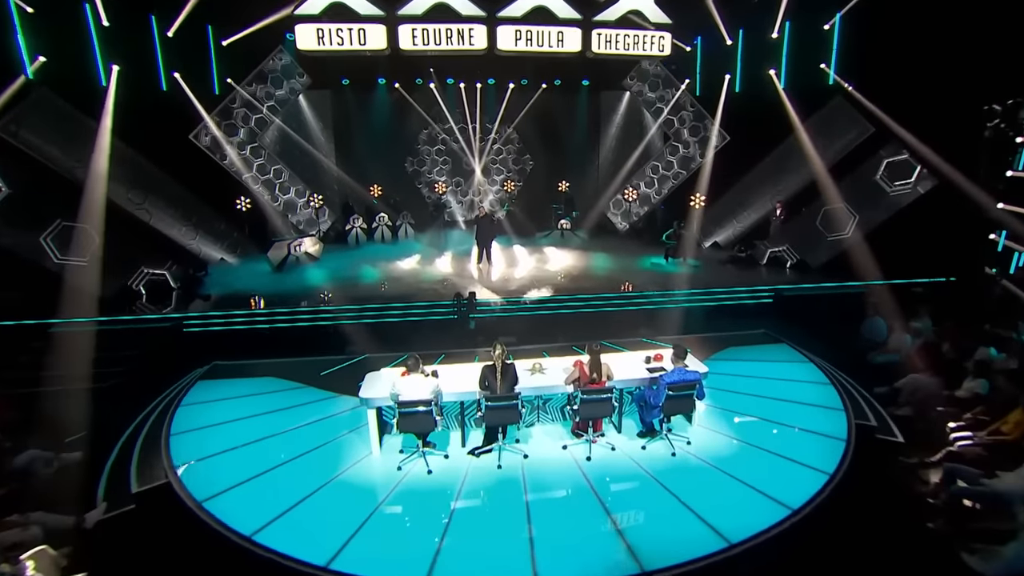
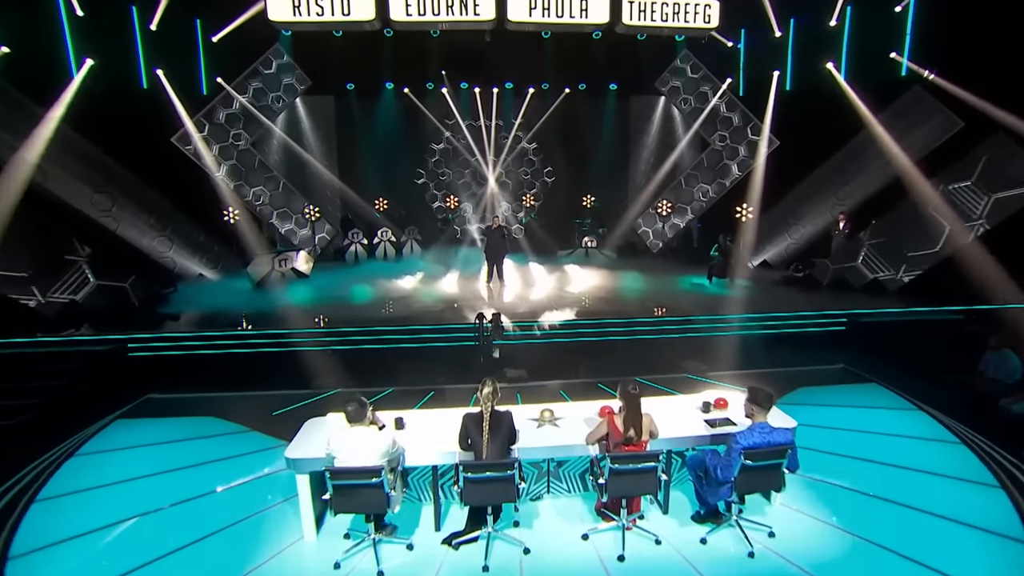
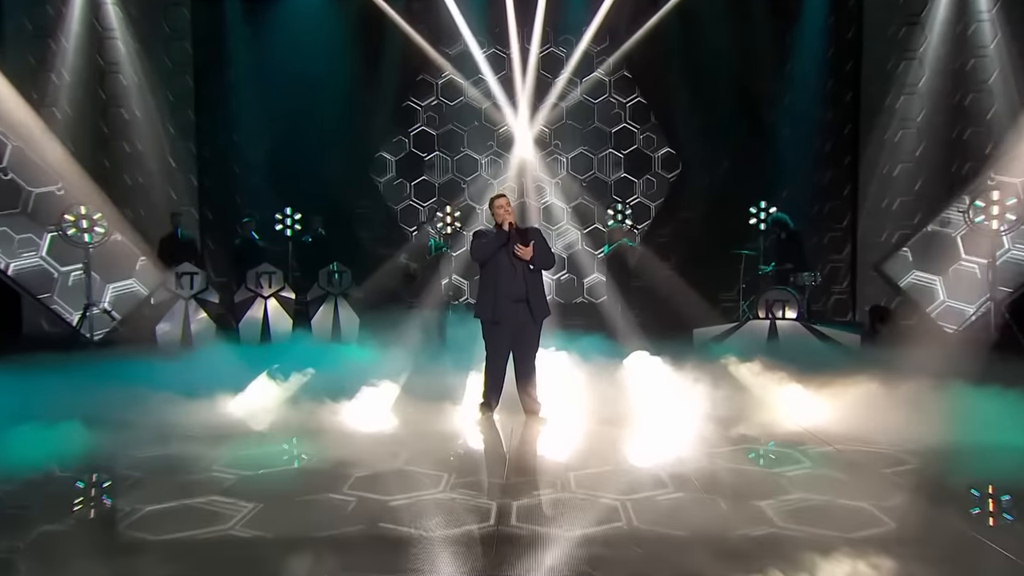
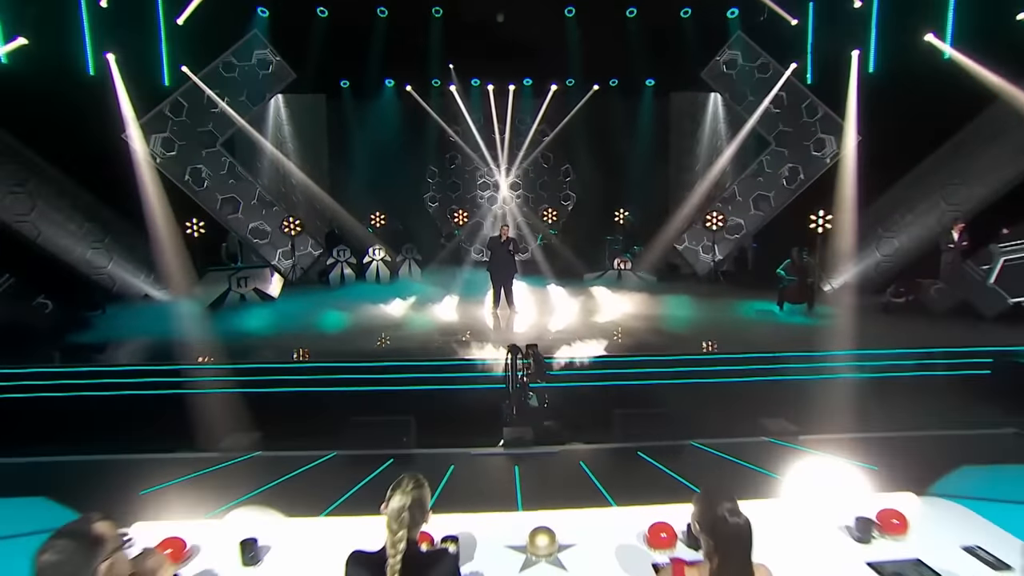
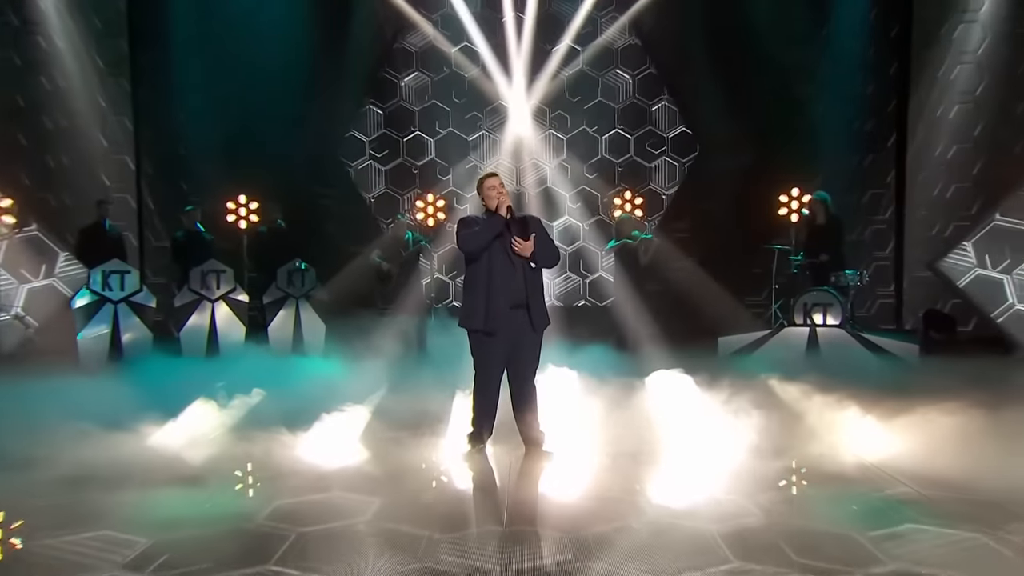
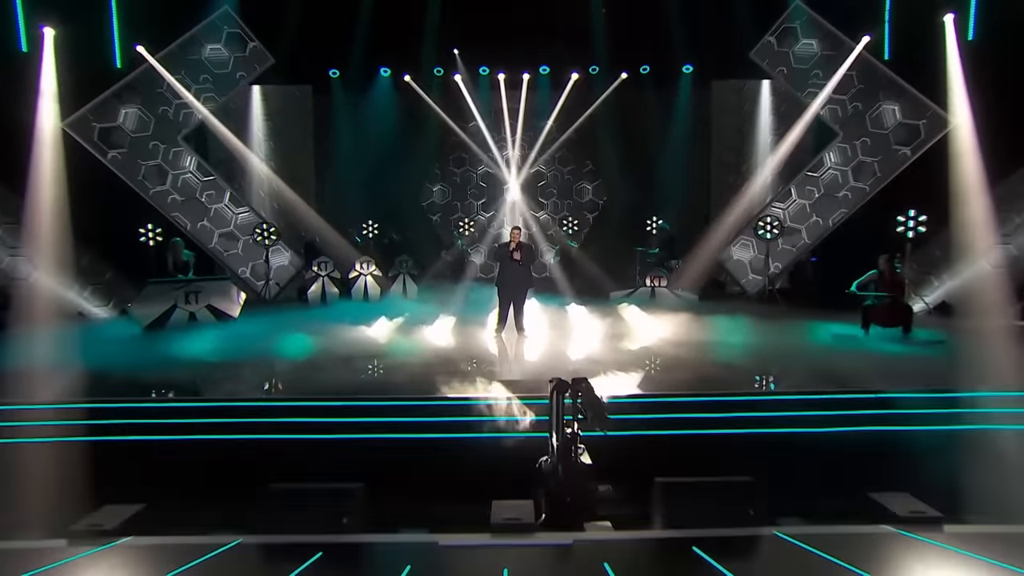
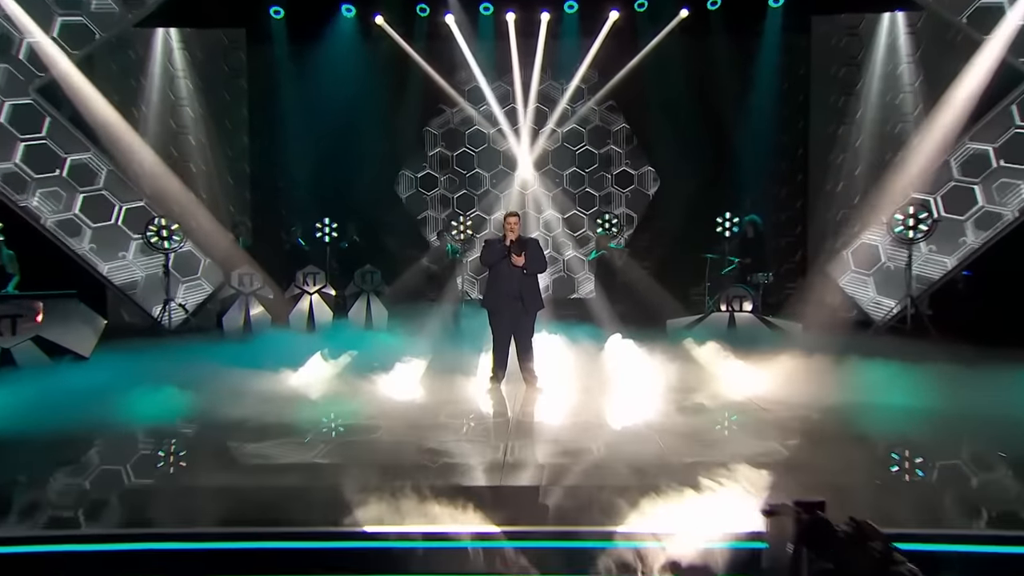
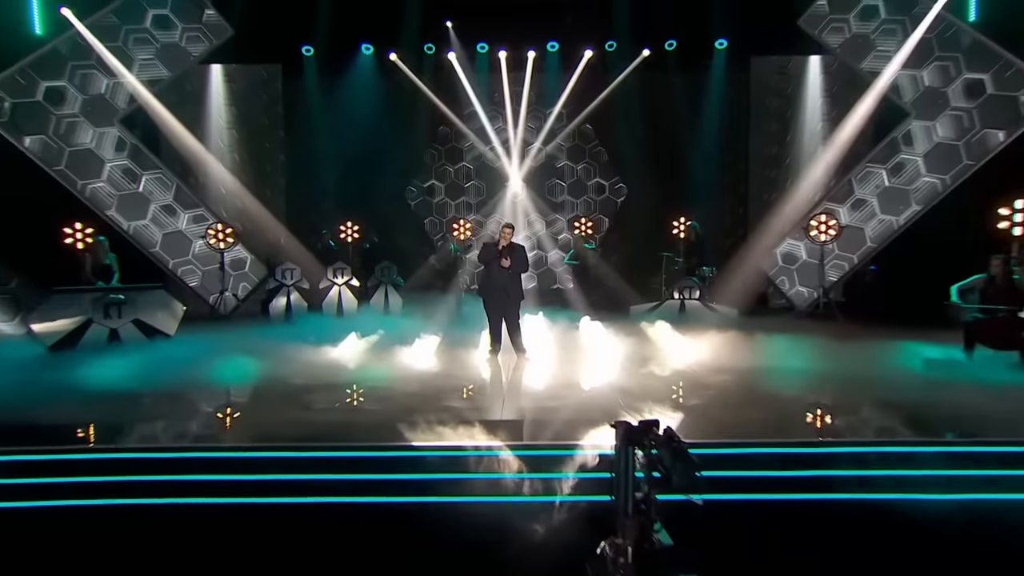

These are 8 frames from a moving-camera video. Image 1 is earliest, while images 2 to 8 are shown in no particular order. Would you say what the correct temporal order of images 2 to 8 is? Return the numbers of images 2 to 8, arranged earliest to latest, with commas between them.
2, 4, 6, 8, 7, 3, 5
